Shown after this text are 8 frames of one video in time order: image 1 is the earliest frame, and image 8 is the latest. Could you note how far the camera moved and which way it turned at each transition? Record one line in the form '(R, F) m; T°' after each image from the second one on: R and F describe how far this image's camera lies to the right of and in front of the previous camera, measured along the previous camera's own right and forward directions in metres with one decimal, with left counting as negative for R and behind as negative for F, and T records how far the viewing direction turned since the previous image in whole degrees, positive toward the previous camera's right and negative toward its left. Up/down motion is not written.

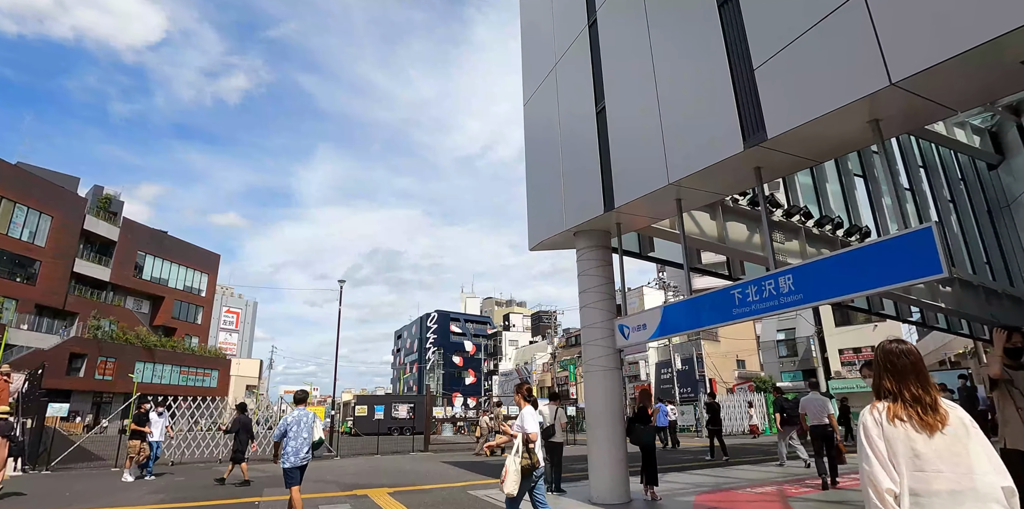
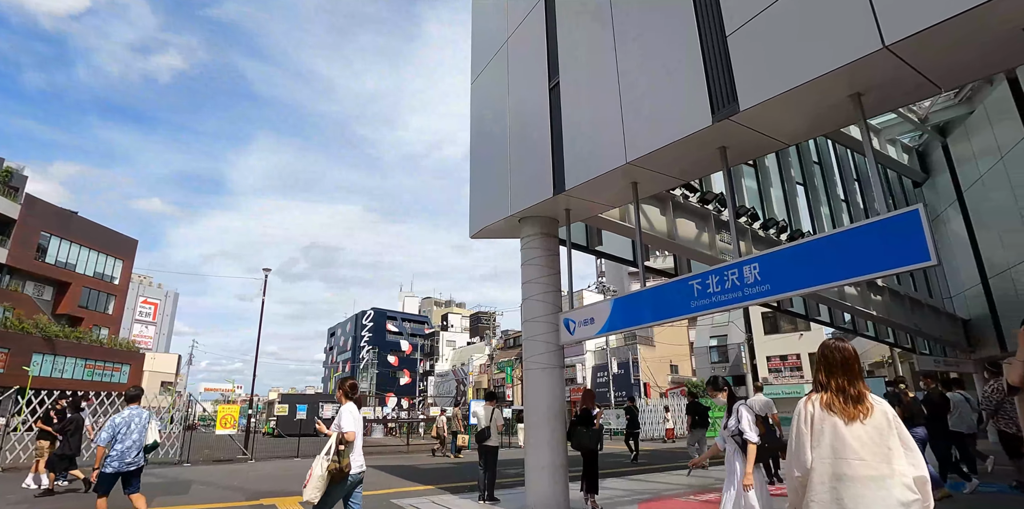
(+0.1, +0.8) m; +6°
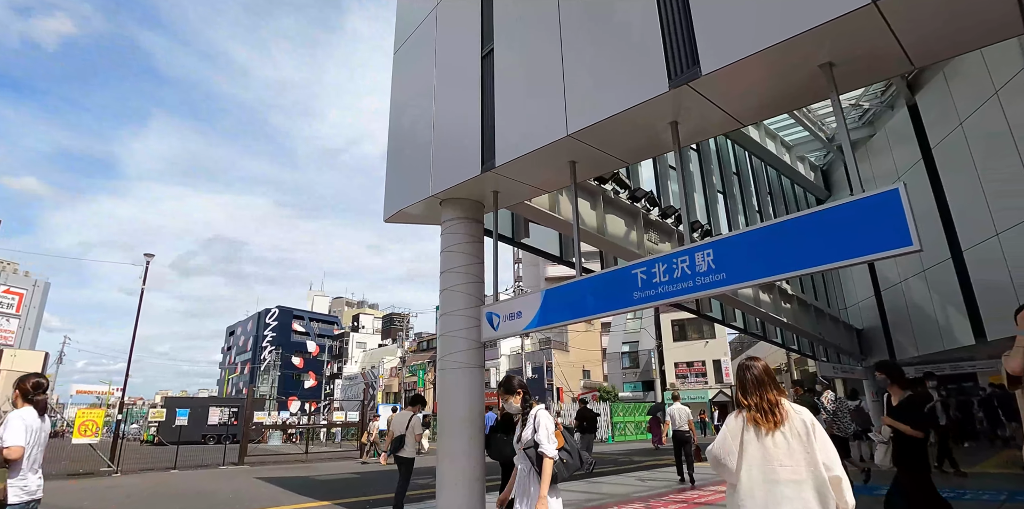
(0.0, +0.9) m; +9°
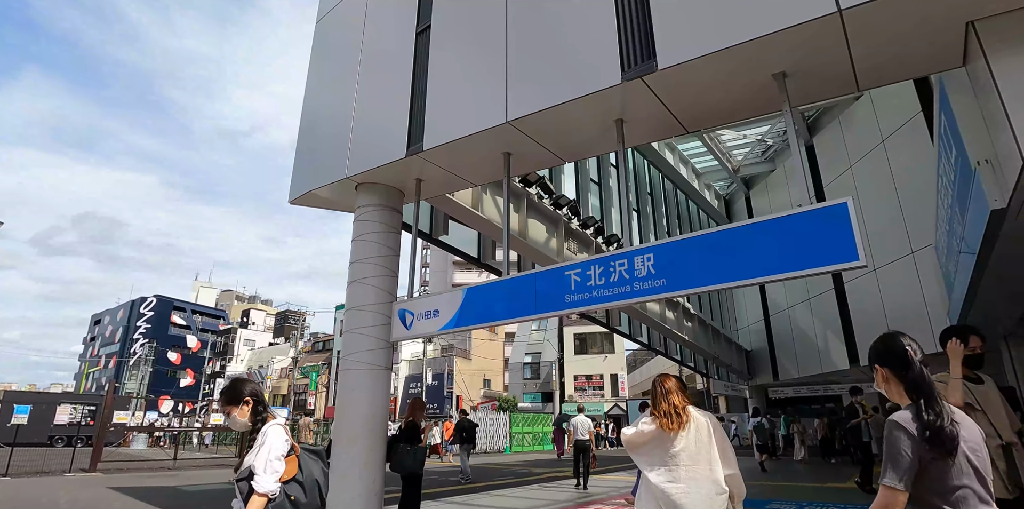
(-0.1, +0.5) m; +10°
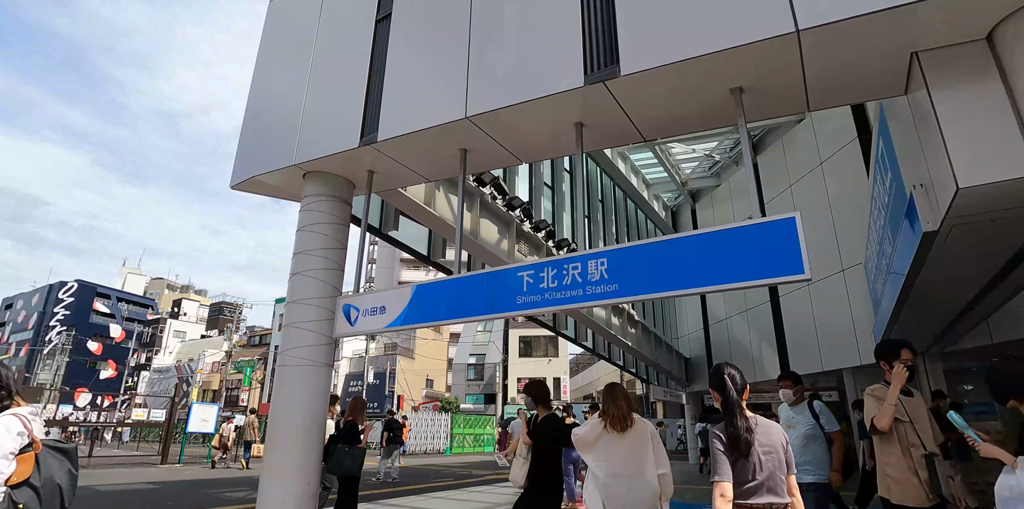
(0.0, +0.1) m; +5°
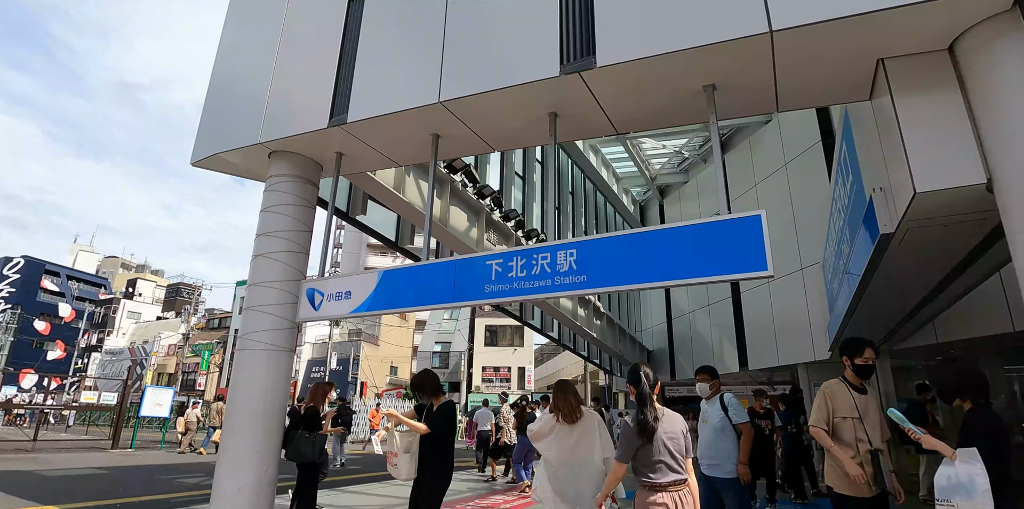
(0.0, 0.0) m; +3°
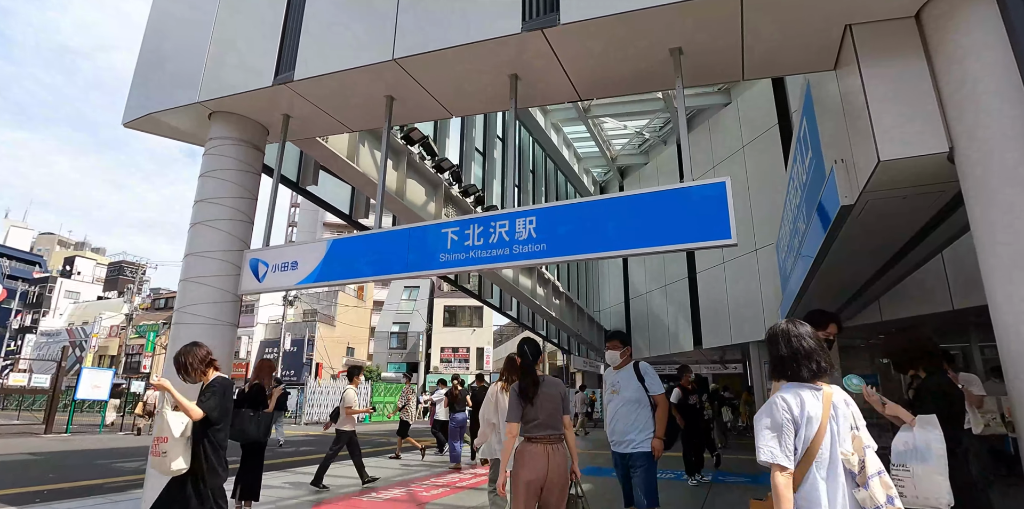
(0.0, +0.2) m; +4°
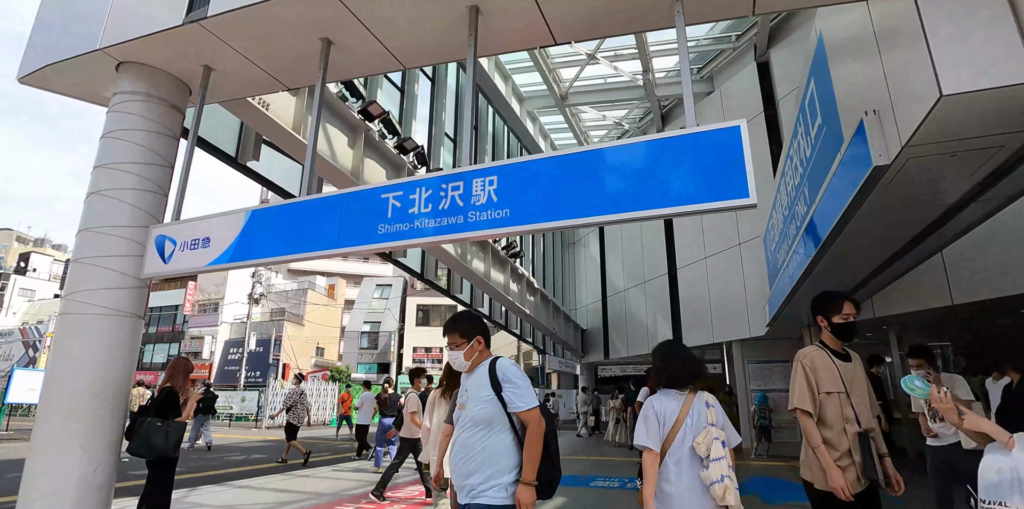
(+0.1, +0.9) m; +2°
